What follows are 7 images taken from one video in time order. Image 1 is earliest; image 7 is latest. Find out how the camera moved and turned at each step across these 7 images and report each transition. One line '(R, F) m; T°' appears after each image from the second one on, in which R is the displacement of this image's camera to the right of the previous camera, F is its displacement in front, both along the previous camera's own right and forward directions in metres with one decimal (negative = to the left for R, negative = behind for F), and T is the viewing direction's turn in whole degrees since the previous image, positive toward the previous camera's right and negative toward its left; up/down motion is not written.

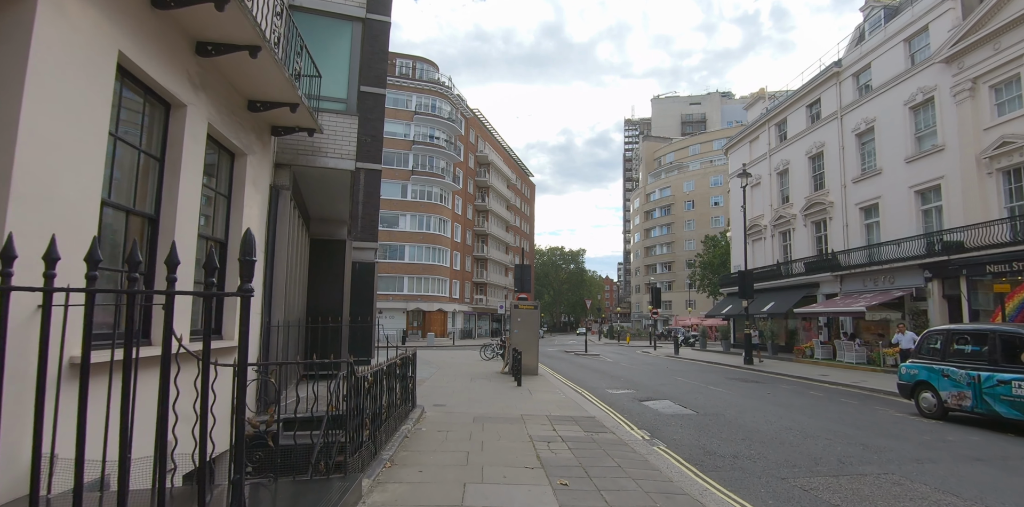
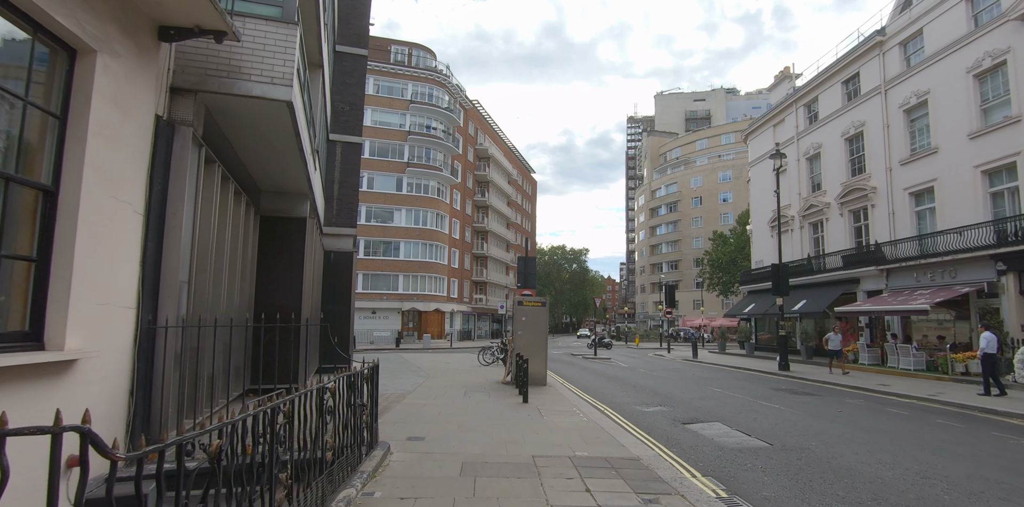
(-0.1, +2.7) m; 0°
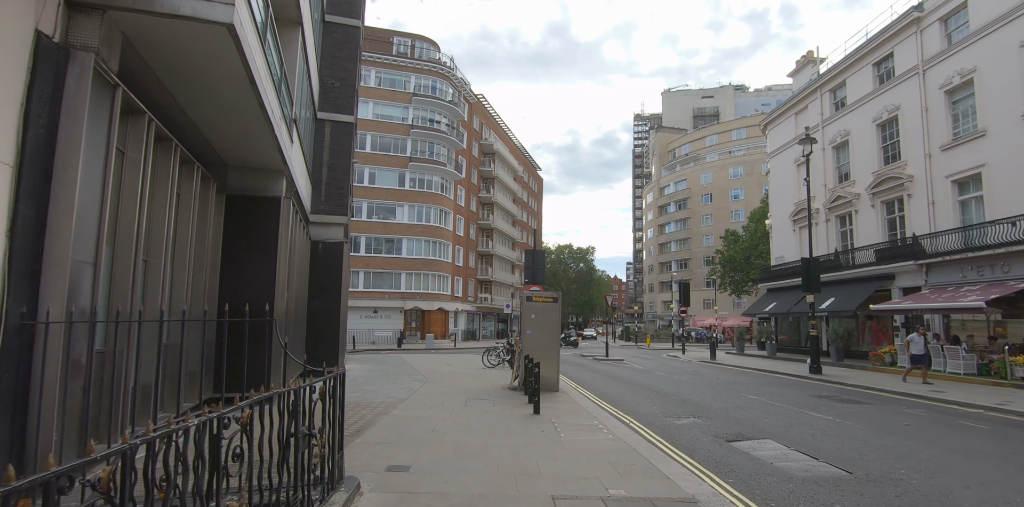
(-0.1, +1.5) m; -1°
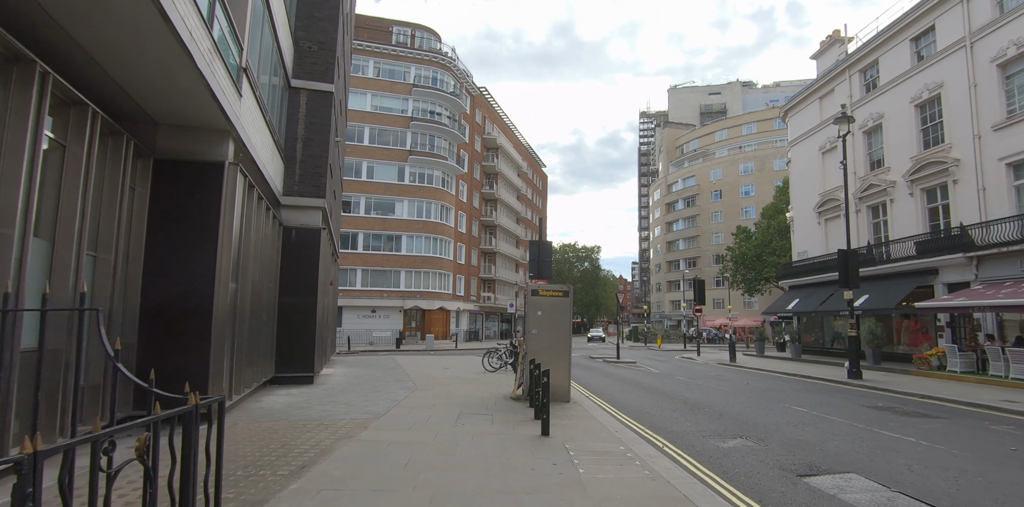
(0.0, +1.8) m; 0°
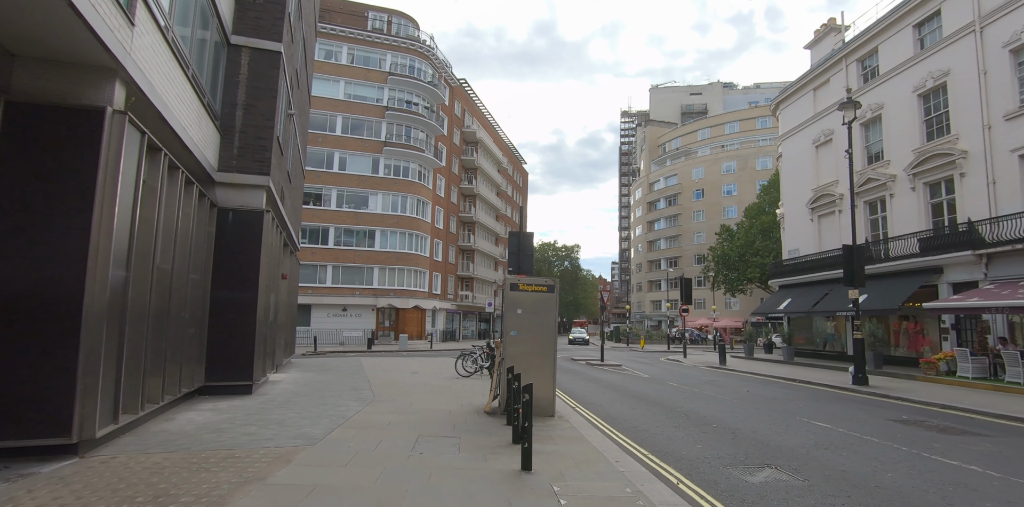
(+0.1, +1.7) m; +2°
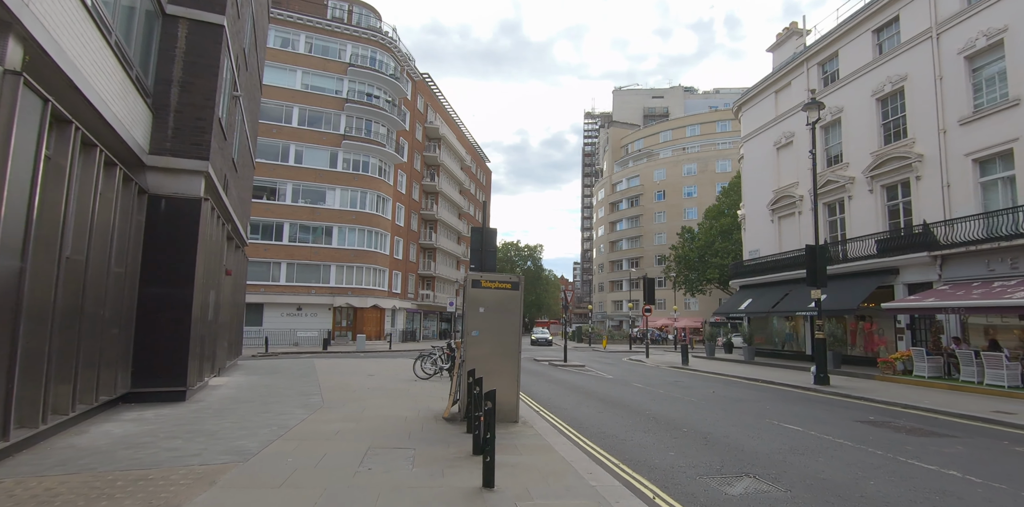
(0.0, +0.7) m; +4°
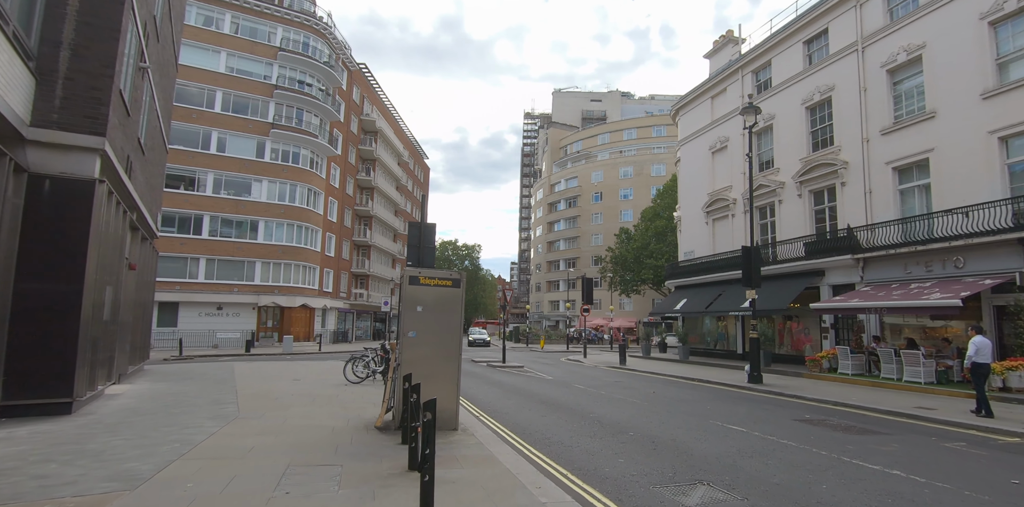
(-0.1, +0.6) m; +7°
